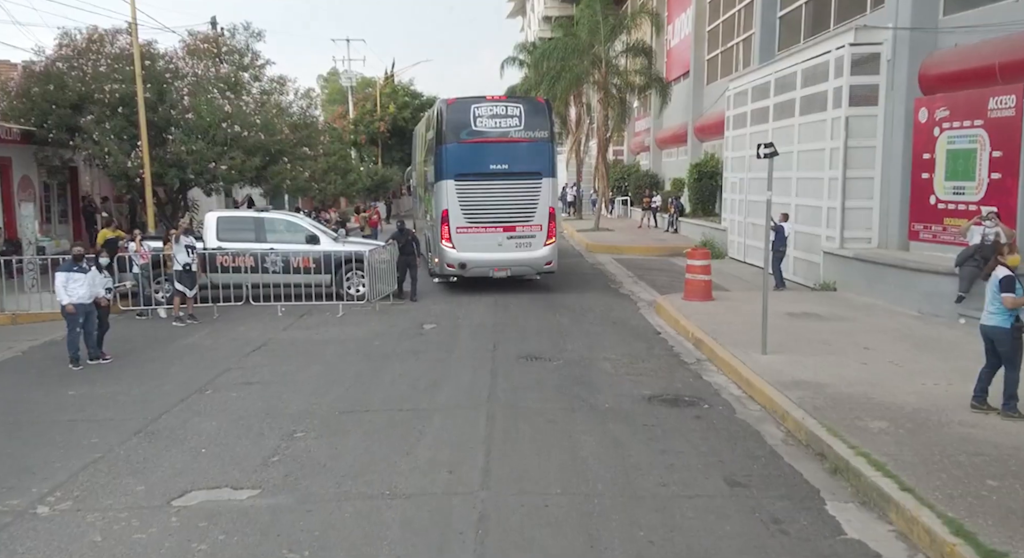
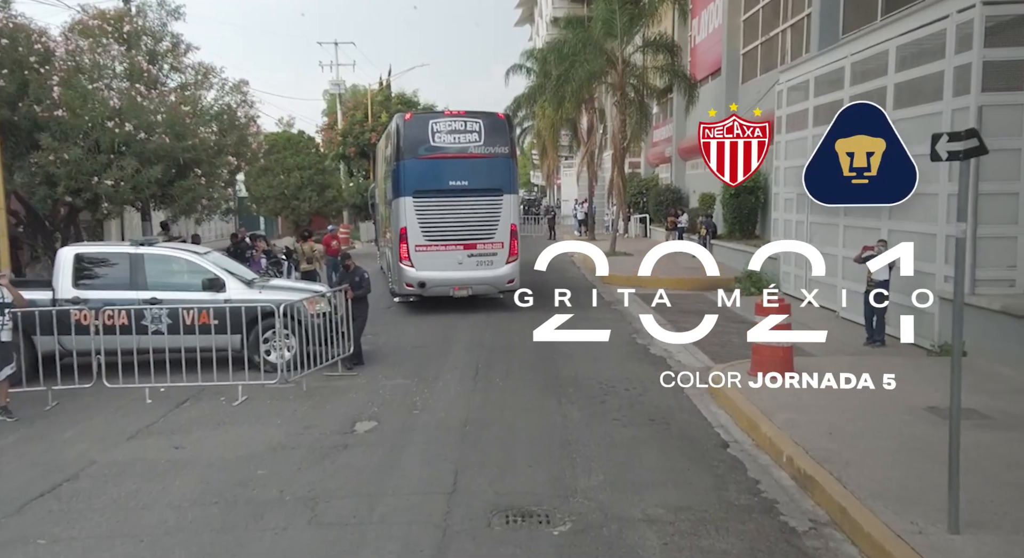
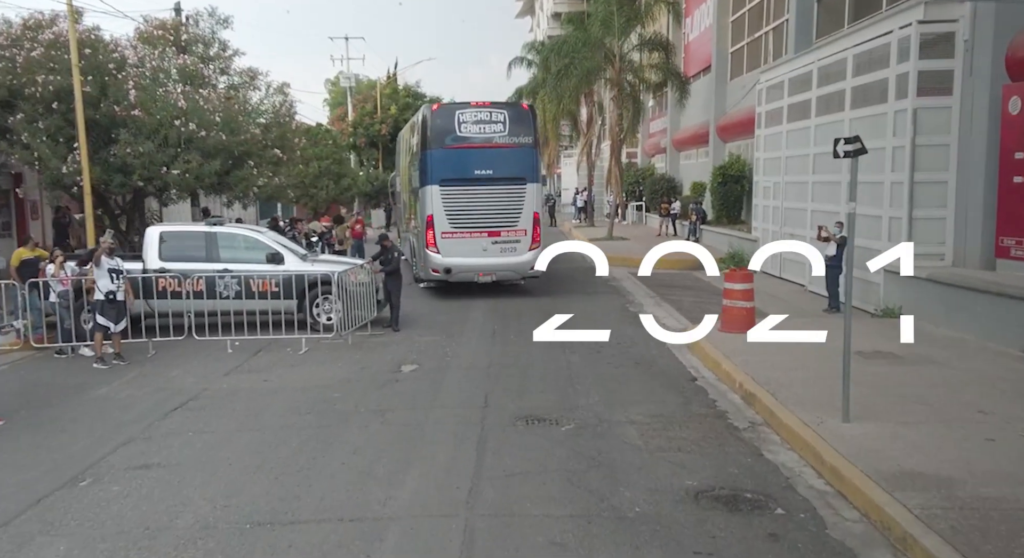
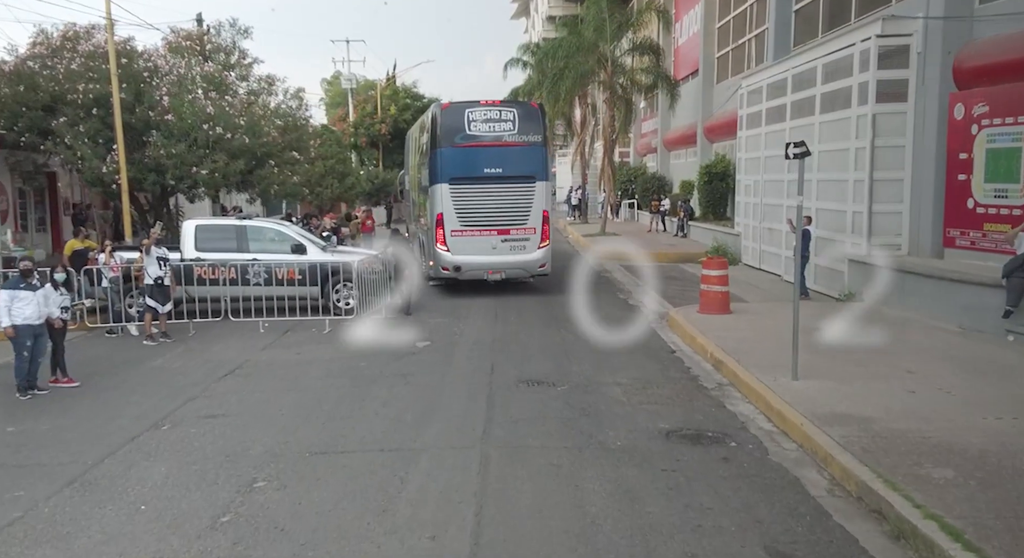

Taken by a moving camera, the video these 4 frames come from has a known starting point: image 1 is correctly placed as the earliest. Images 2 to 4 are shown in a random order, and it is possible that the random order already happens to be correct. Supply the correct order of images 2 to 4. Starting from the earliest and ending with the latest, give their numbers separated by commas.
4, 3, 2
